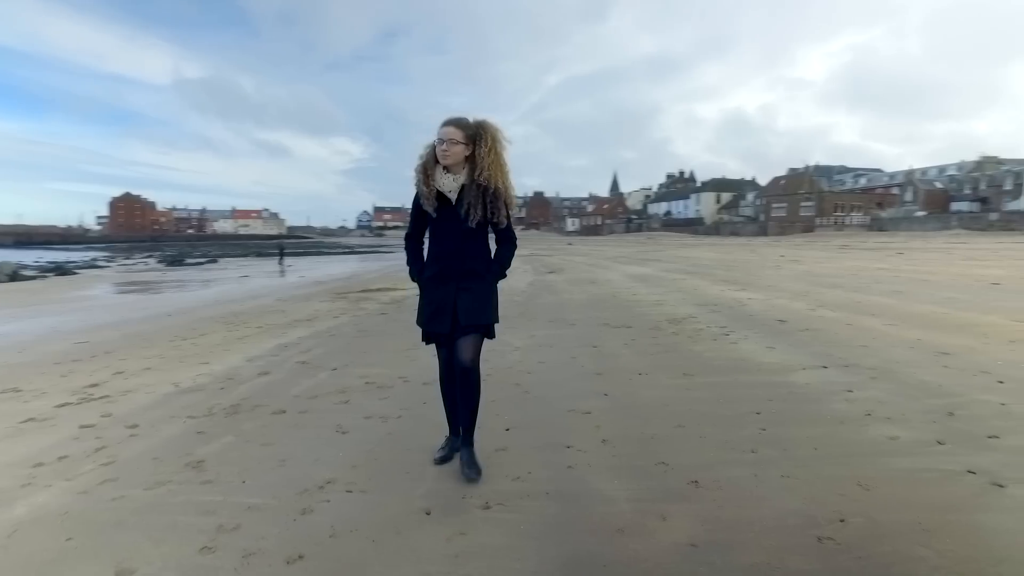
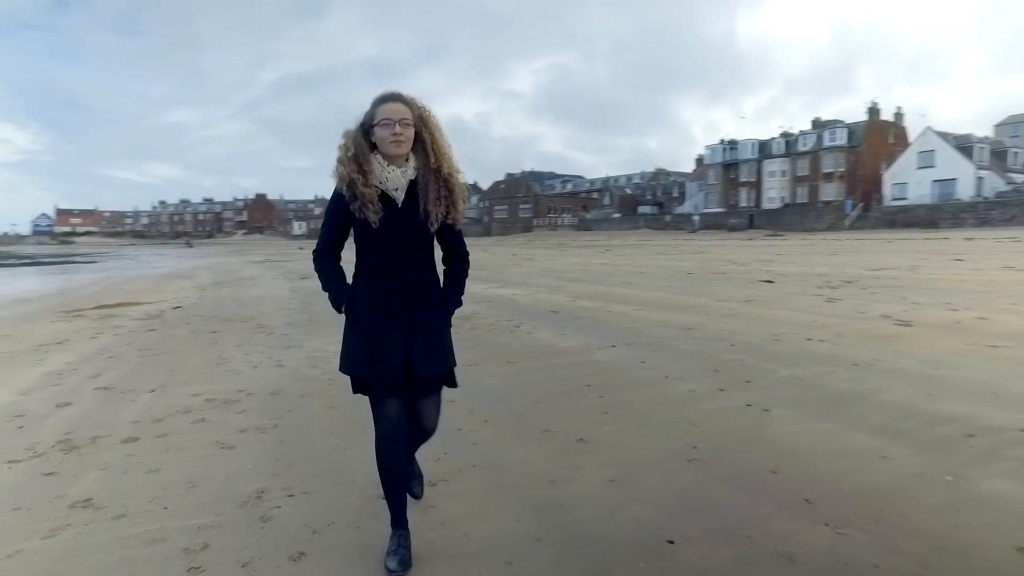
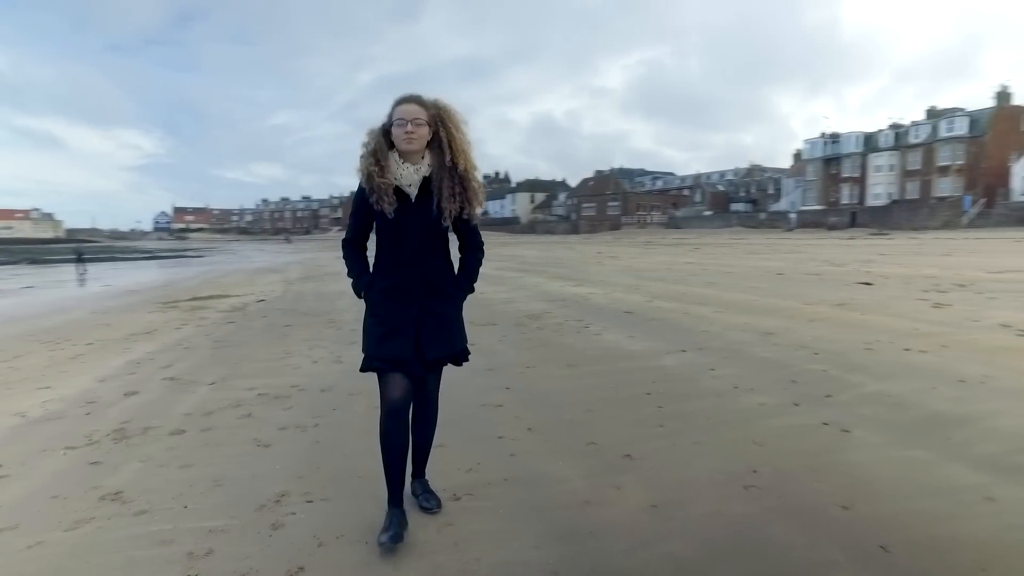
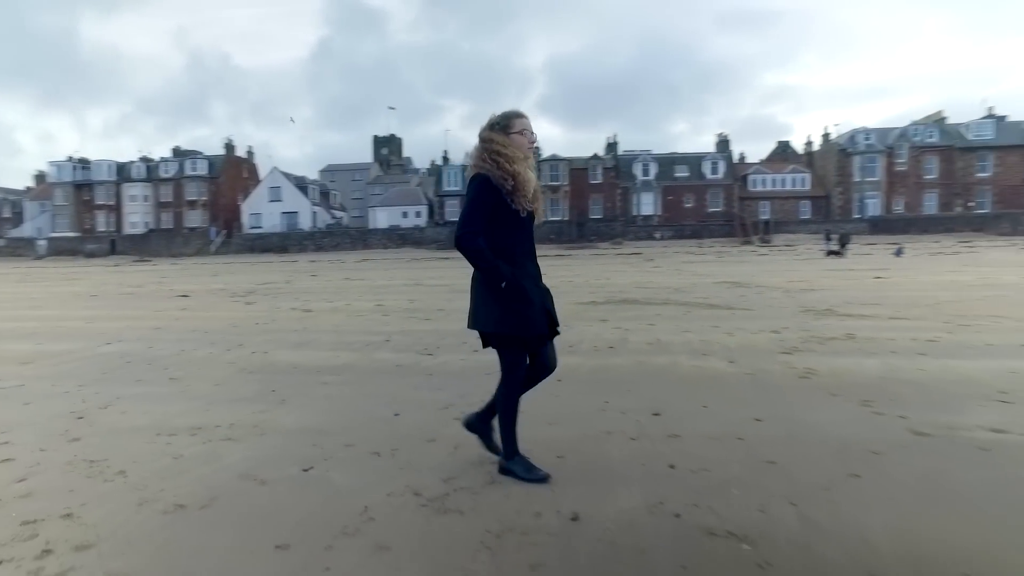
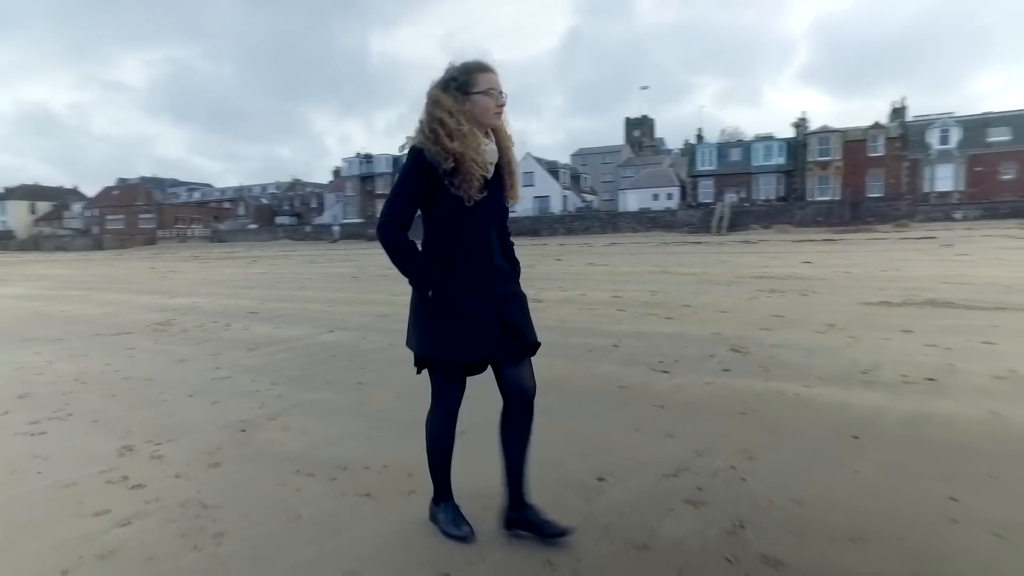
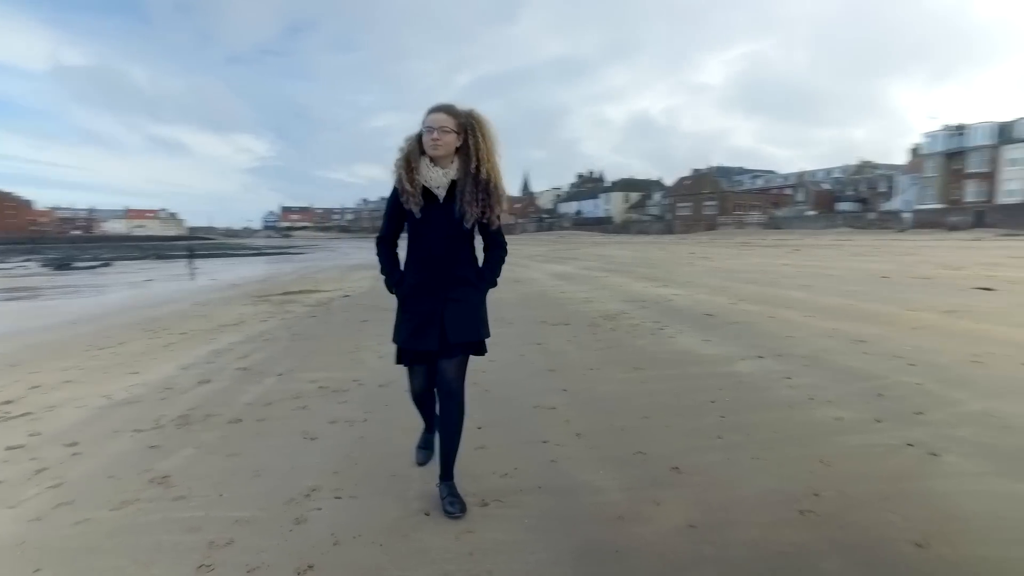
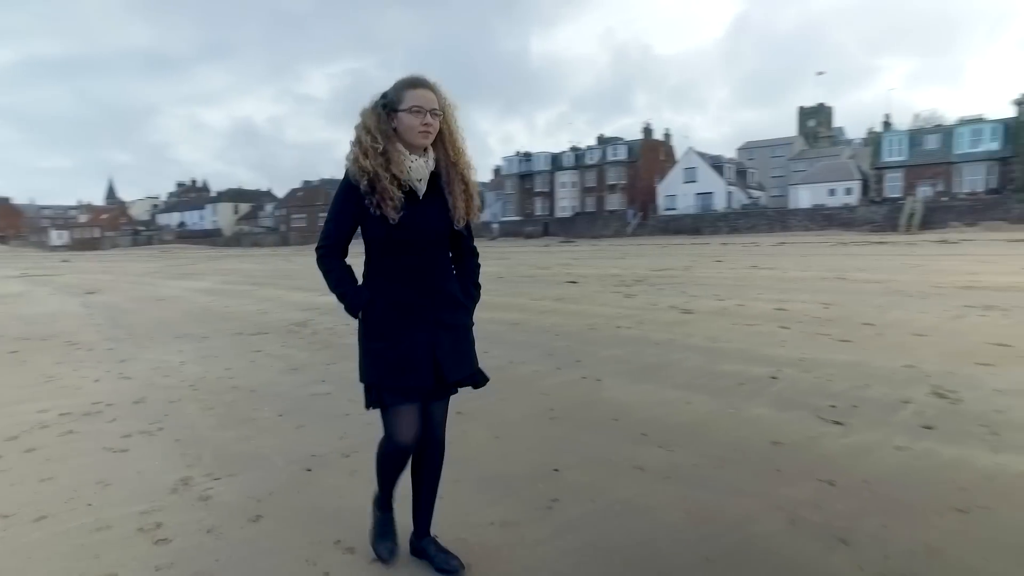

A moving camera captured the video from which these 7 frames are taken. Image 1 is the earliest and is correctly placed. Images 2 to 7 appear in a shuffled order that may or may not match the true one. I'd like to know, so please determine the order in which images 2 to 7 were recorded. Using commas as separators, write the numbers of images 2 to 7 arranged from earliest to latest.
6, 3, 2, 7, 5, 4
